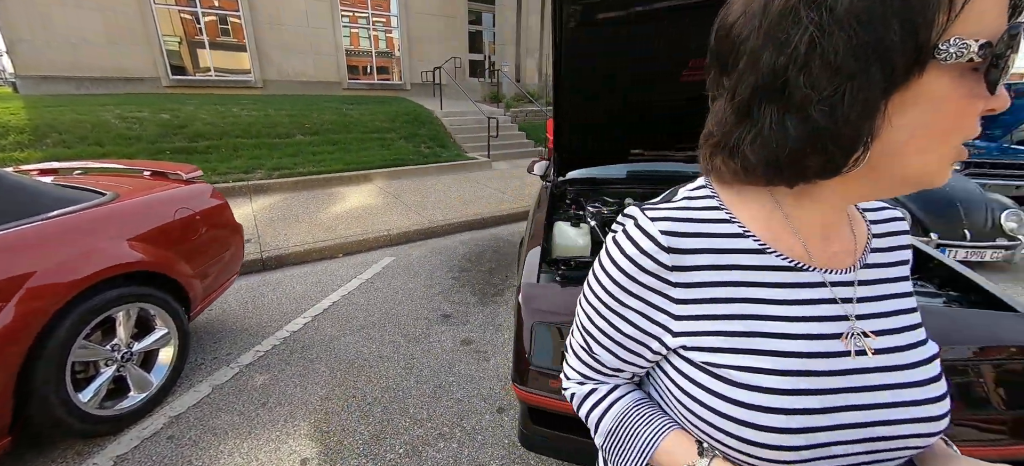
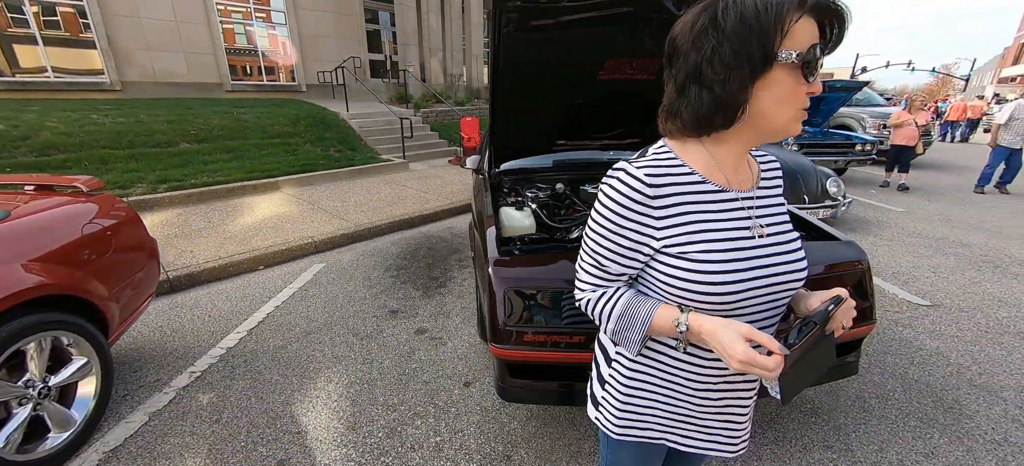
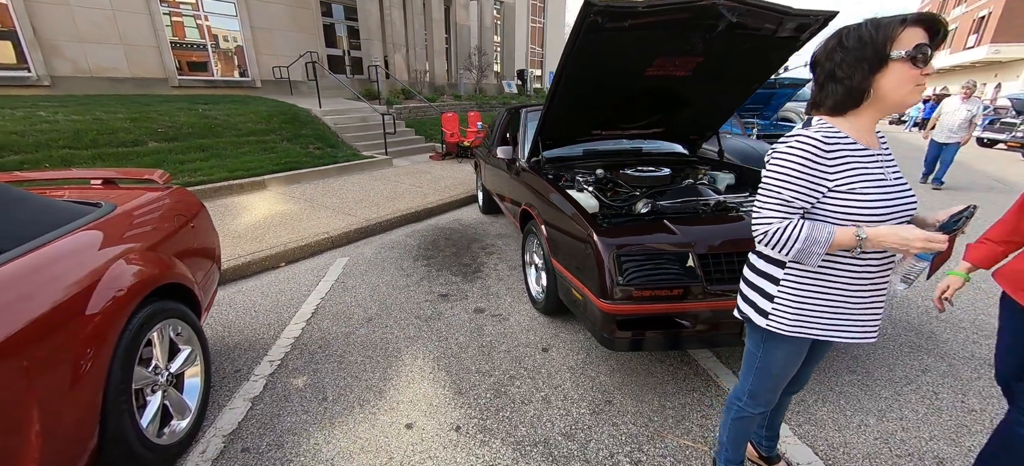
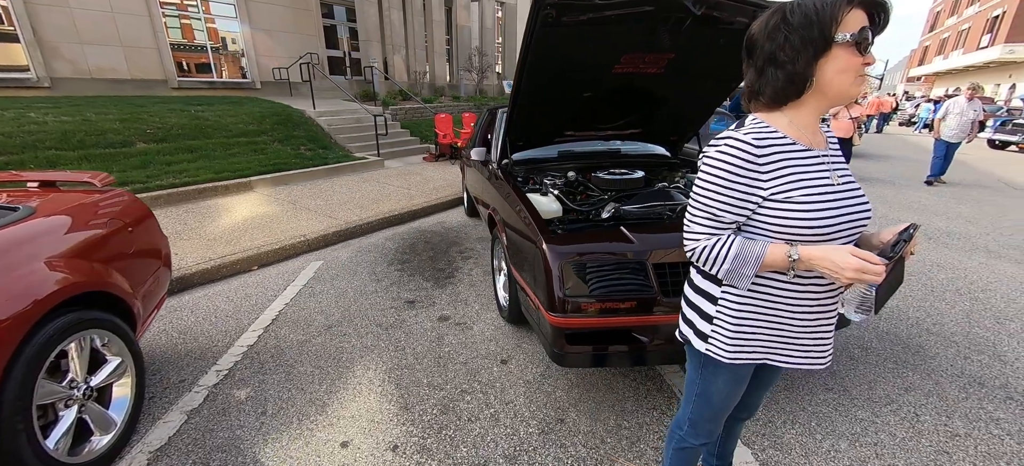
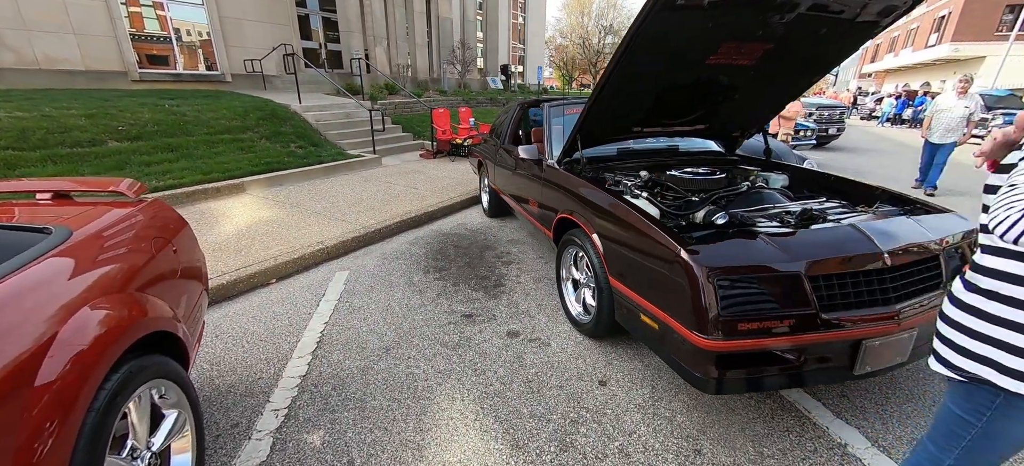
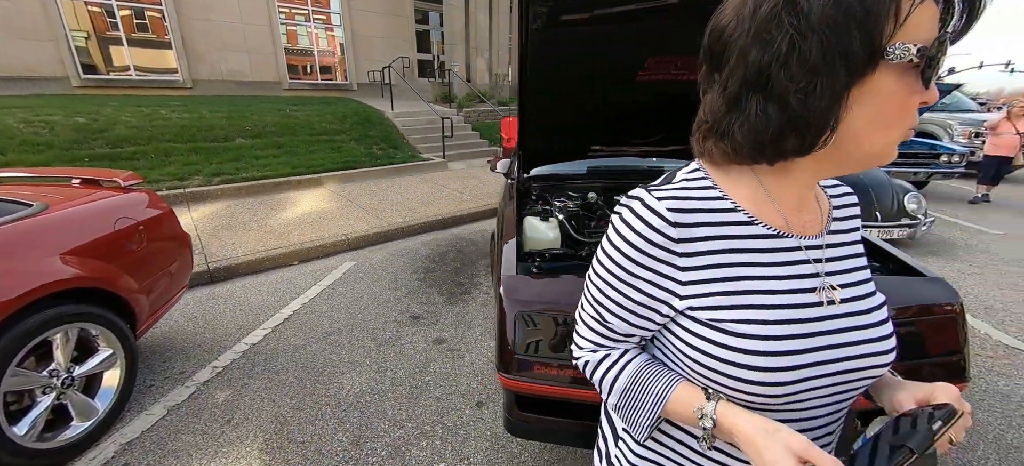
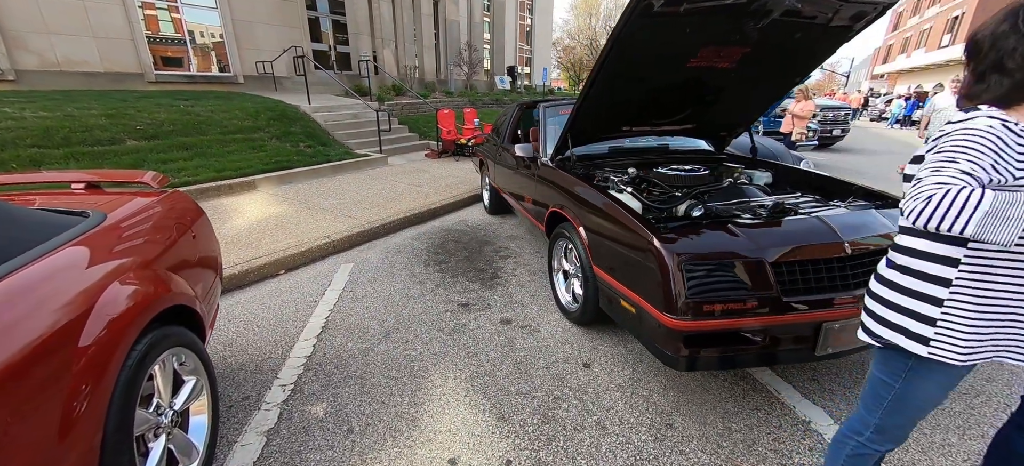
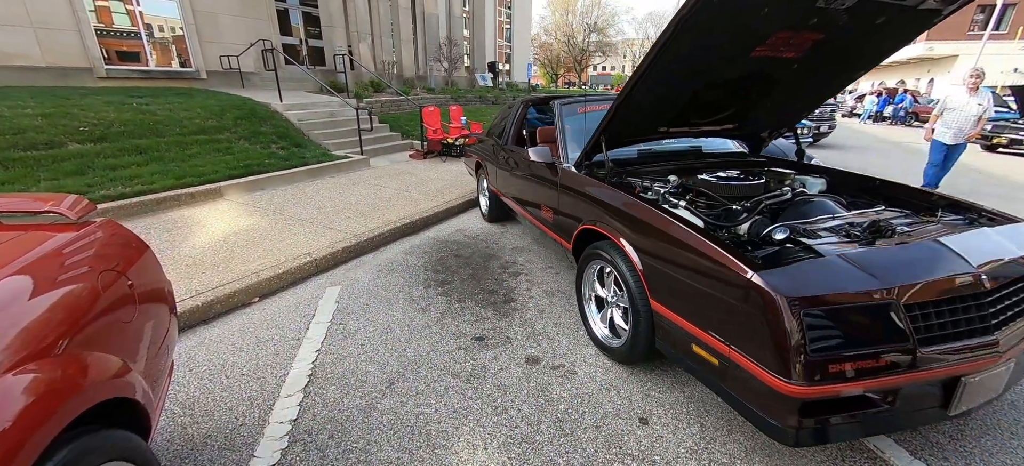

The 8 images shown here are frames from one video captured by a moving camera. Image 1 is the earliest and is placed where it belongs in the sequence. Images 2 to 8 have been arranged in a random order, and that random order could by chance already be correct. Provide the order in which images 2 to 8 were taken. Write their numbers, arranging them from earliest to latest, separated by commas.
6, 2, 4, 3, 7, 5, 8
